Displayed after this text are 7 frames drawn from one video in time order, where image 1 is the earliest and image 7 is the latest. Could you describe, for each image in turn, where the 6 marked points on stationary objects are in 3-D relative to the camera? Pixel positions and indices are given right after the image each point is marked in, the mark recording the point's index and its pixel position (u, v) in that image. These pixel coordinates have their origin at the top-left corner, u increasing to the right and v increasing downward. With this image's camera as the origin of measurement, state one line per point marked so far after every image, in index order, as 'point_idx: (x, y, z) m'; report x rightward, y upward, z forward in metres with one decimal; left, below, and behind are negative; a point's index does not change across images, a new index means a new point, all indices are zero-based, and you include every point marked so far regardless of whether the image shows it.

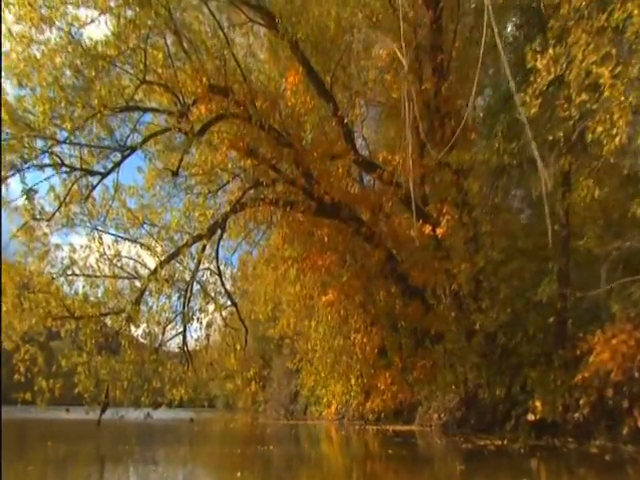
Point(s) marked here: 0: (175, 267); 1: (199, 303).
0: (-4.1, -0.8, +10.9) m
1: (-3.4, -1.7, +11.1) m
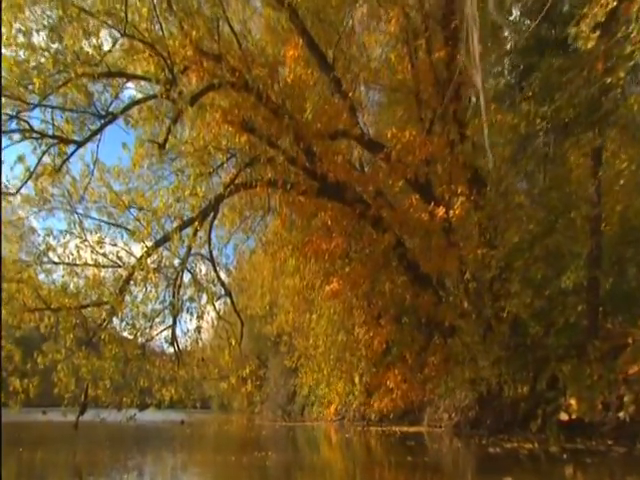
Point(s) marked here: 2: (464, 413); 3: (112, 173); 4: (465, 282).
0: (-4.0, -0.4, +9.9) m
1: (-3.3, -1.3, +10.1) m
2: (+4.2, -5.1, +11.7) m
3: (-5.1, +1.5, +9.9) m
4: (+3.7, -1.1, +10.4) m
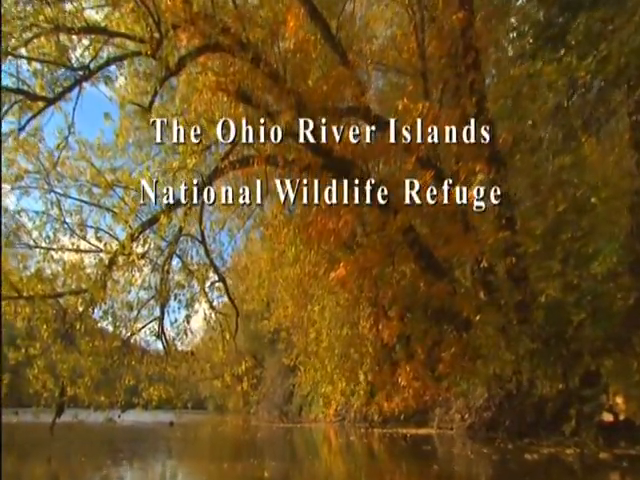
0: (-3.9, 0.0, +8.9) m
1: (-3.2, -0.9, +9.1) m
2: (+4.3, -4.7, +10.8) m
3: (-5.0, +2.0, +8.9) m
4: (+3.8, -0.7, +9.5) m
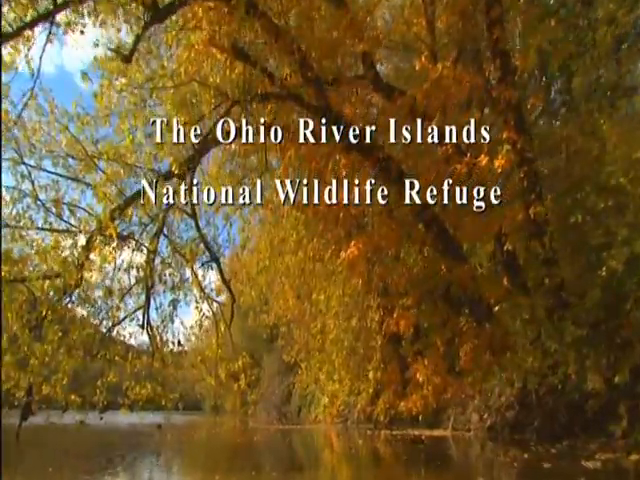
0: (-3.8, +0.5, +7.9) m
1: (-3.1, -0.5, +8.1) m
2: (+4.4, -4.3, +9.7) m
3: (-4.9, +2.4, +7.9) m
4: (+4.0, -0.3, +8.5) m
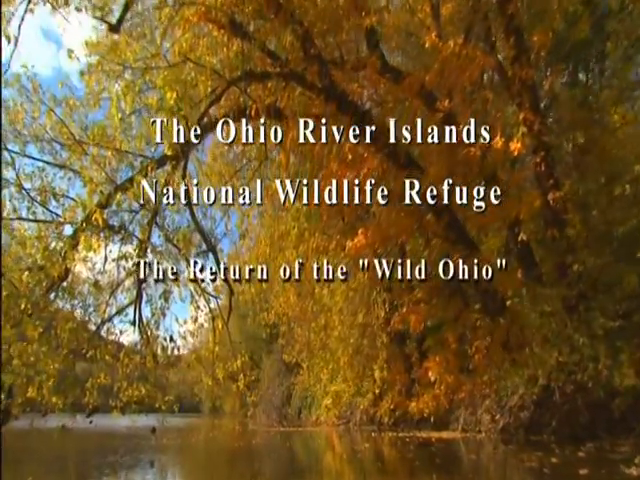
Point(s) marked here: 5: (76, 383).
0: (-3.7, +0.7, +7.3) m
1: (-3.0, -0.3, +7.5) m
2: (+4.5, -4.1, +9.2) m
3: (-4.8, +2.6, +7.3) m
4: (+4.0, -0.1, +8.0) m
5: (-4.4, -2.6, +7.2) m
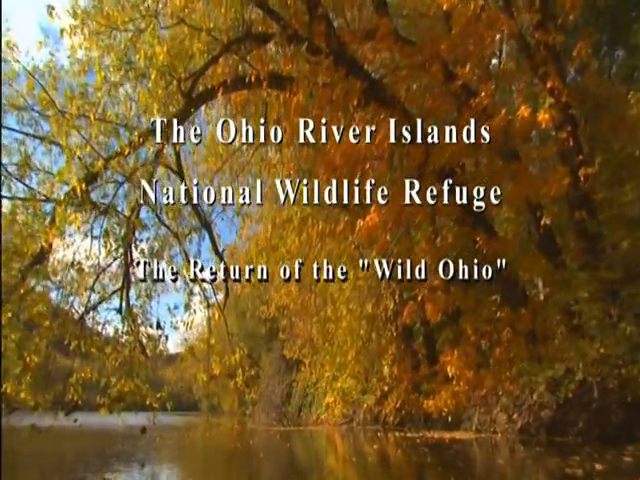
0: (-3.6, +1.0, +6.6) m
1: (-2.9, +0.1, +6.8) m
2: (+4.6, -3.7, +8.6) m
3: (-4.7, +2.9, +6.6) m
4: (+4.2, +0.2, +7.3) m
5: (-4.3, -2.2, +6.5) m
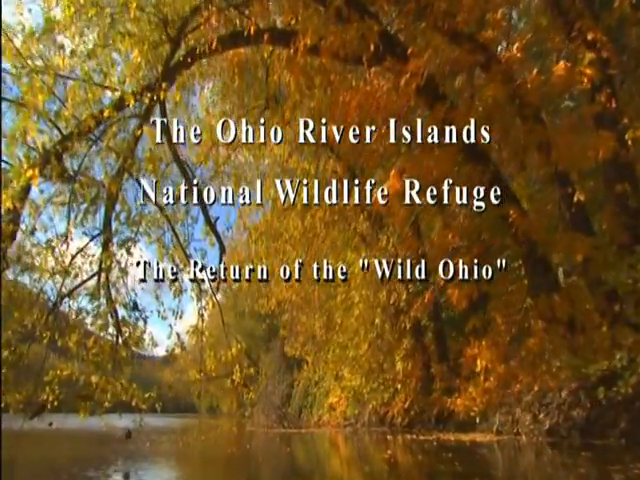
0: (-3.4, +1.4, +5.8) m
1: (-2.7, +0.4, +6.0) m
2: (+4.7, -3.4, +7.7) m
3: (-4.6, +3.3, +5.8) m
4: (+4.3, +0.6, +6.5) m
5: (-4.2, -1.9, +5.6) m
